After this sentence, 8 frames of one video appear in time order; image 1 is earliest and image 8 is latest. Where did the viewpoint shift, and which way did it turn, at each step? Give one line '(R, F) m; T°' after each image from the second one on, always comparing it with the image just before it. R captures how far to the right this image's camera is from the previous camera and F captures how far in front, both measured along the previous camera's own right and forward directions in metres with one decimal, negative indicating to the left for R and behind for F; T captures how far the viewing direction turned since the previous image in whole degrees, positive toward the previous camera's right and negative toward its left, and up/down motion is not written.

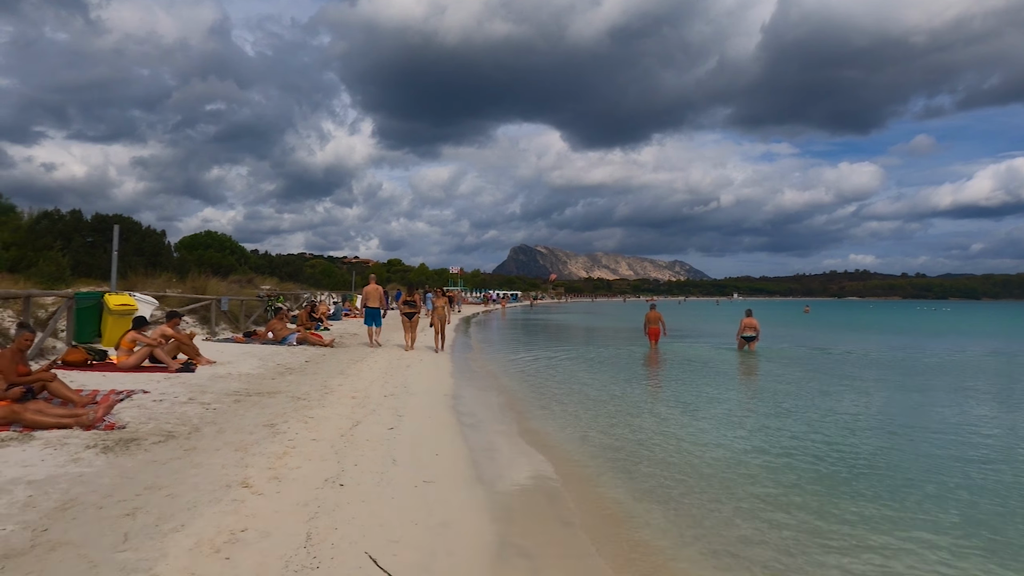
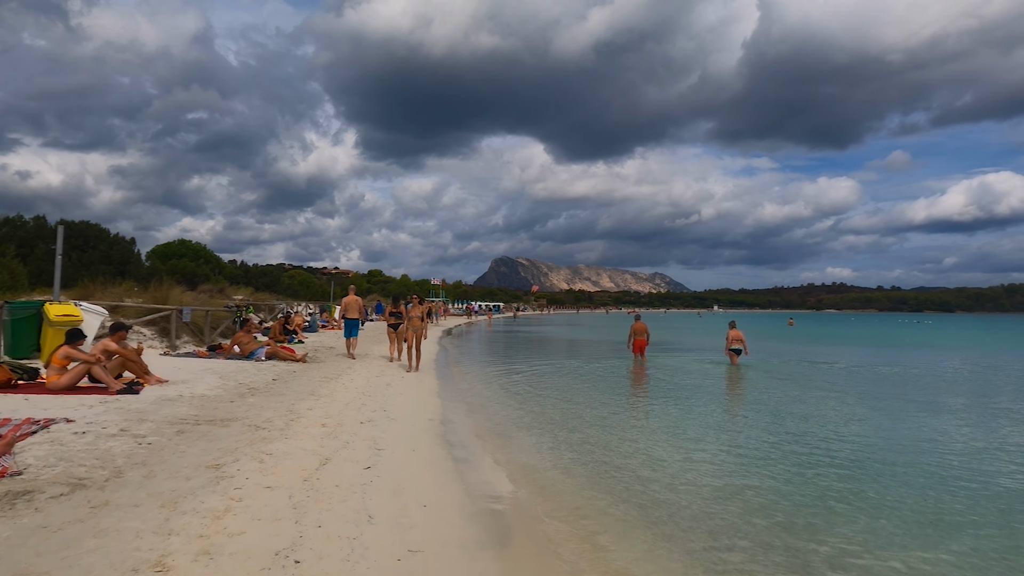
(-0.2, +1.2) m; +2°
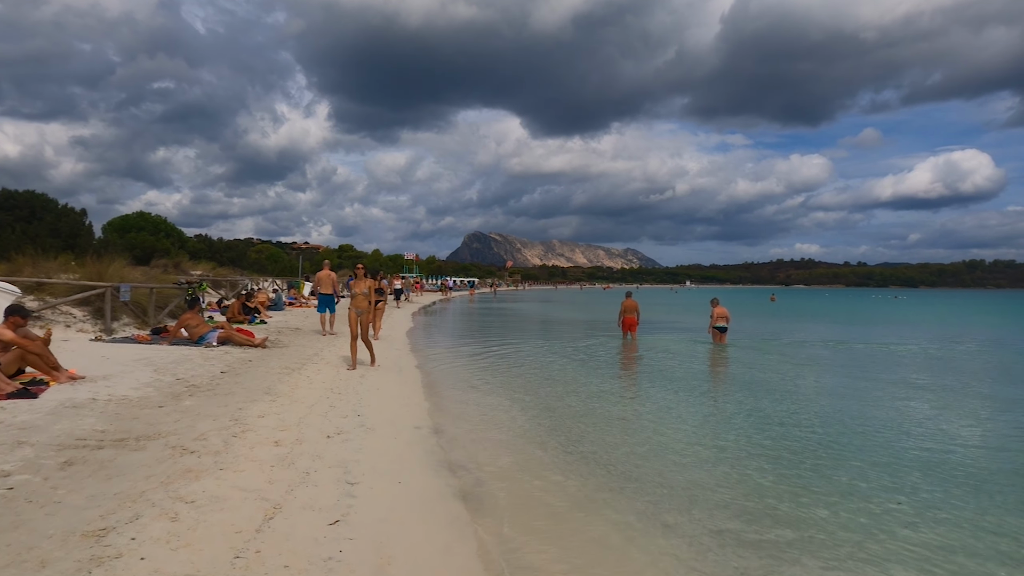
(-0.4, +1.8) m; +3°
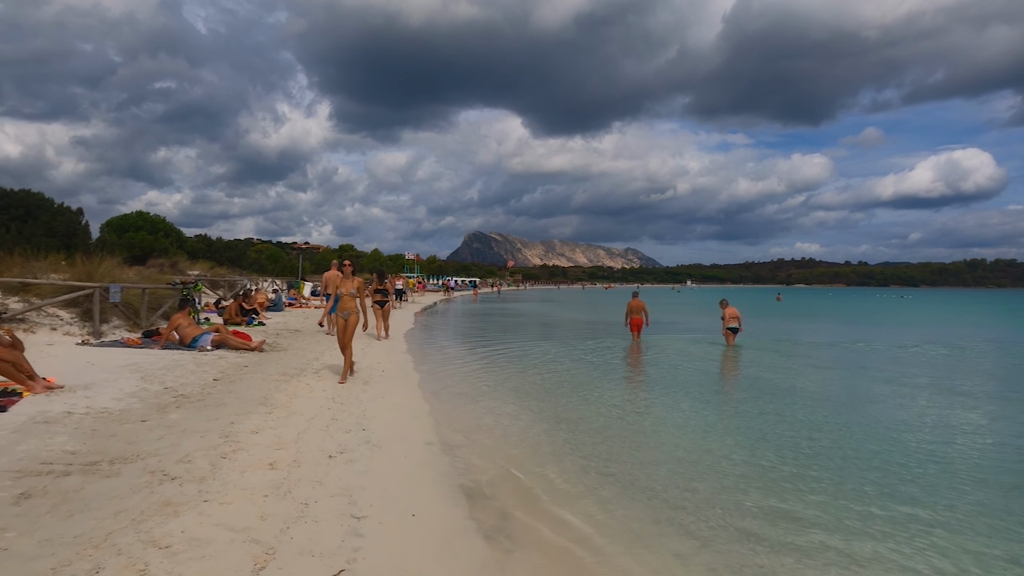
(-0.2, +0.7) m; 0°
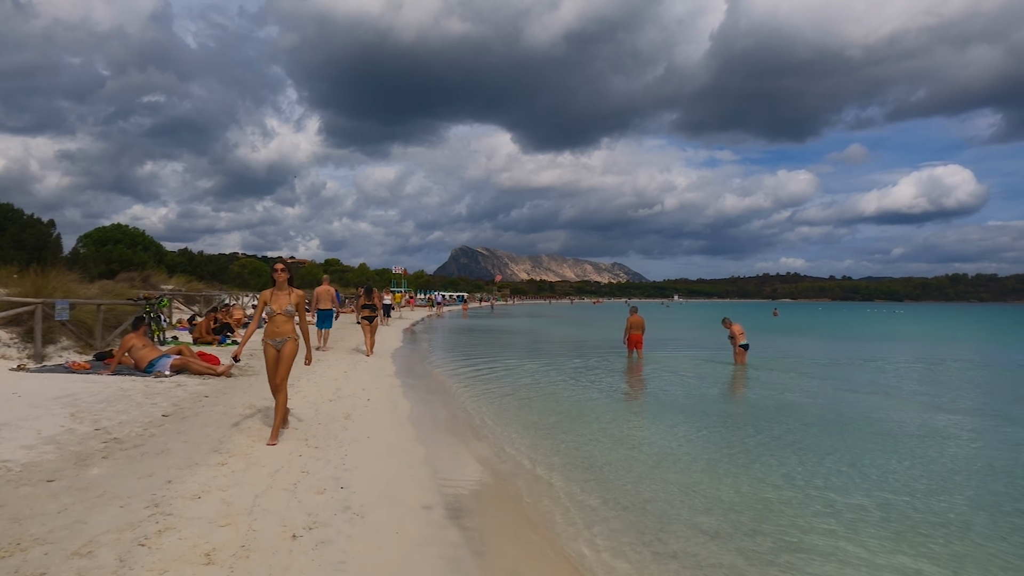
(-0.3, +1.3) m; +1°
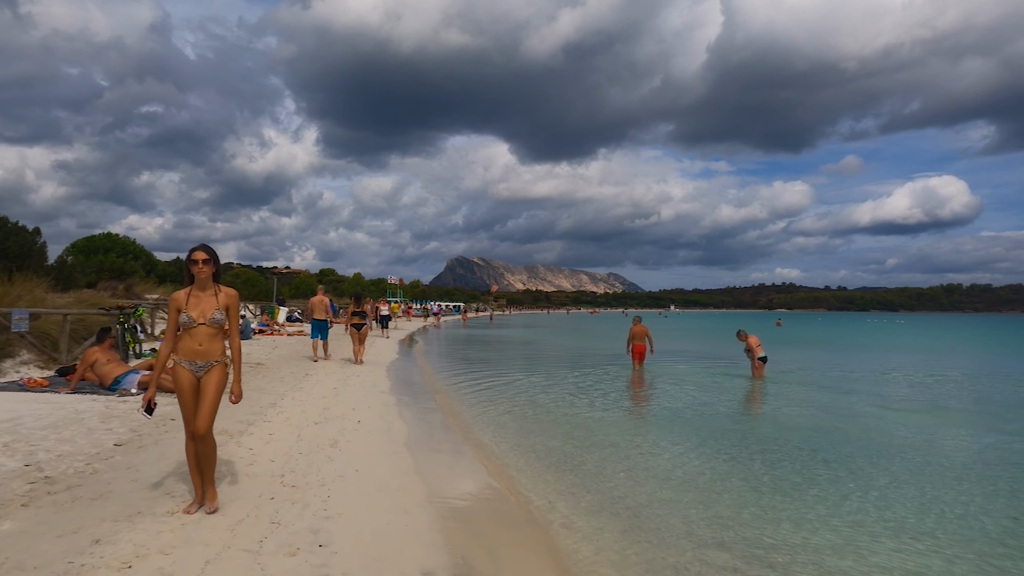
(-0.2, +1.0) m; 0°
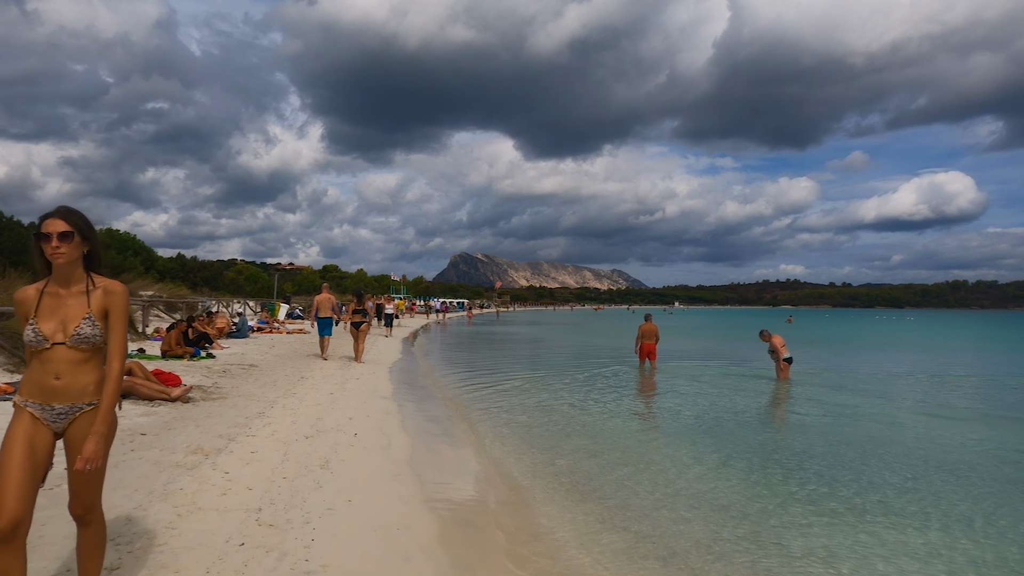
(-0.1, +0.9) m; 0°
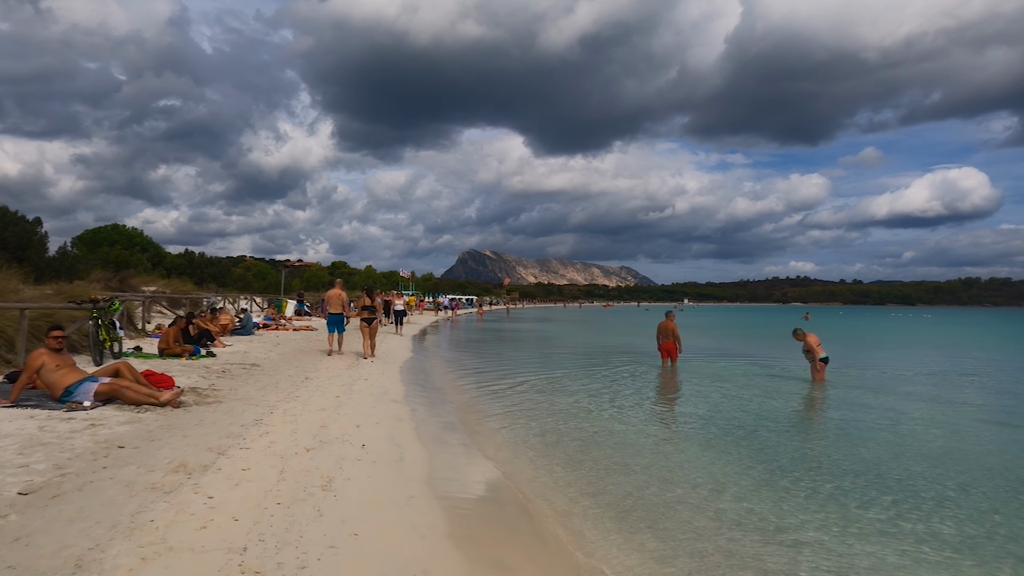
(-0.2, +0.9) m; -1°
